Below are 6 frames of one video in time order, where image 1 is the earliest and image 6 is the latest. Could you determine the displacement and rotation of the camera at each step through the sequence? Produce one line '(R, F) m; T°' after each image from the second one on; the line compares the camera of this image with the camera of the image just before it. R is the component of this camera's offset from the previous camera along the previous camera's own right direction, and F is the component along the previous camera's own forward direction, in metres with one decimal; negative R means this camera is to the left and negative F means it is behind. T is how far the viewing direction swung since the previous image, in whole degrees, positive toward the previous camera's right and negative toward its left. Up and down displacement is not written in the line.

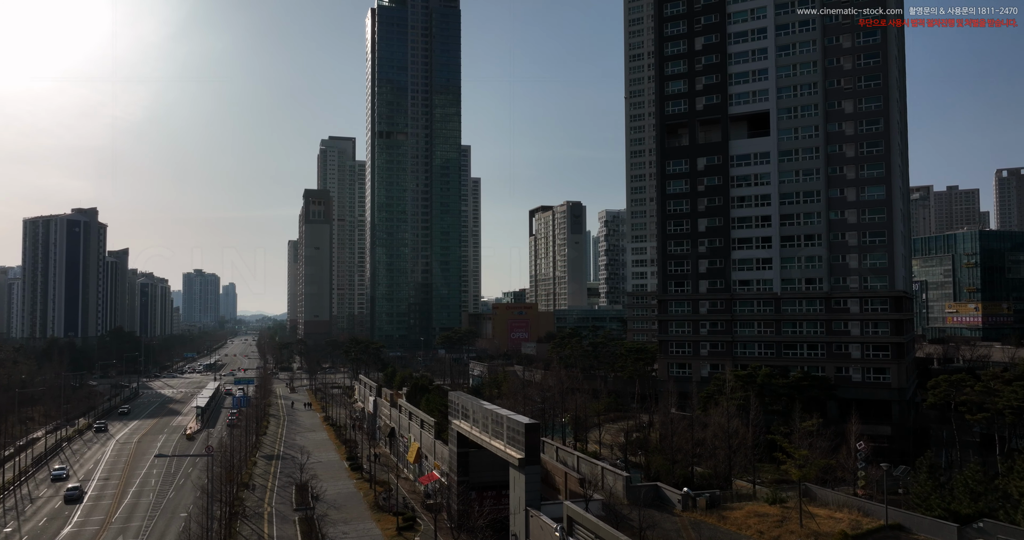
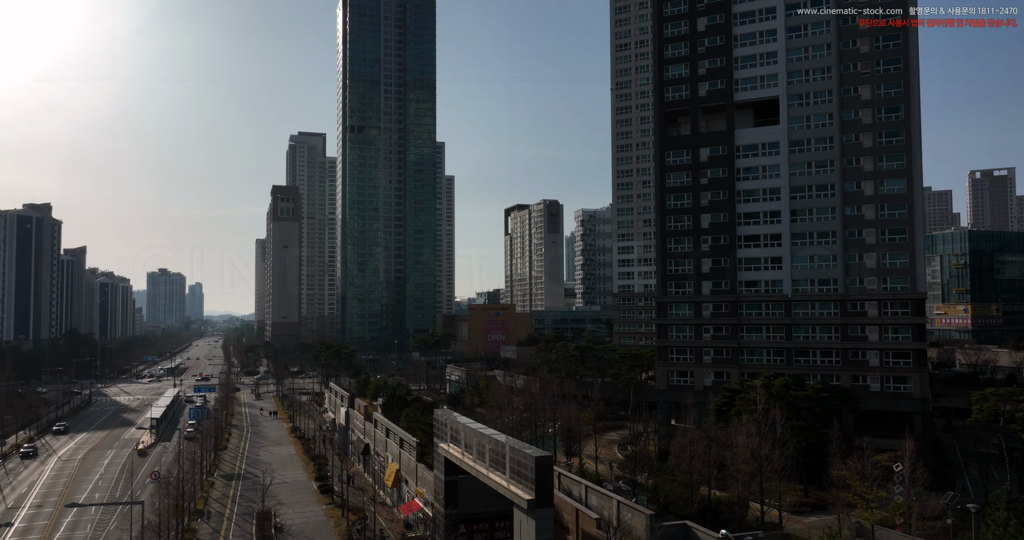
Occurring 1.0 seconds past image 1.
(-1.1, +5.5) m; +2°
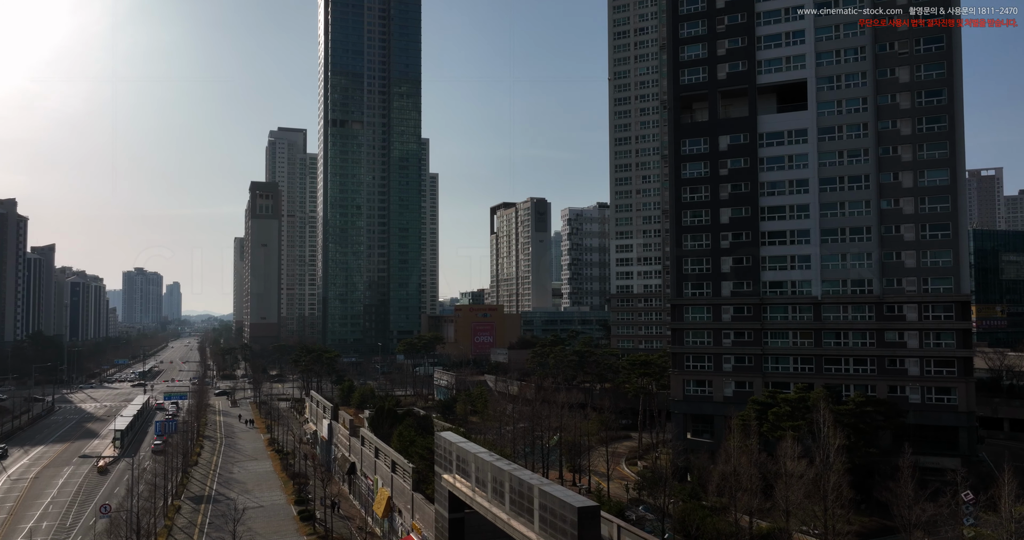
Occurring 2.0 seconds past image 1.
(-1.3, +5.4) m; +1°
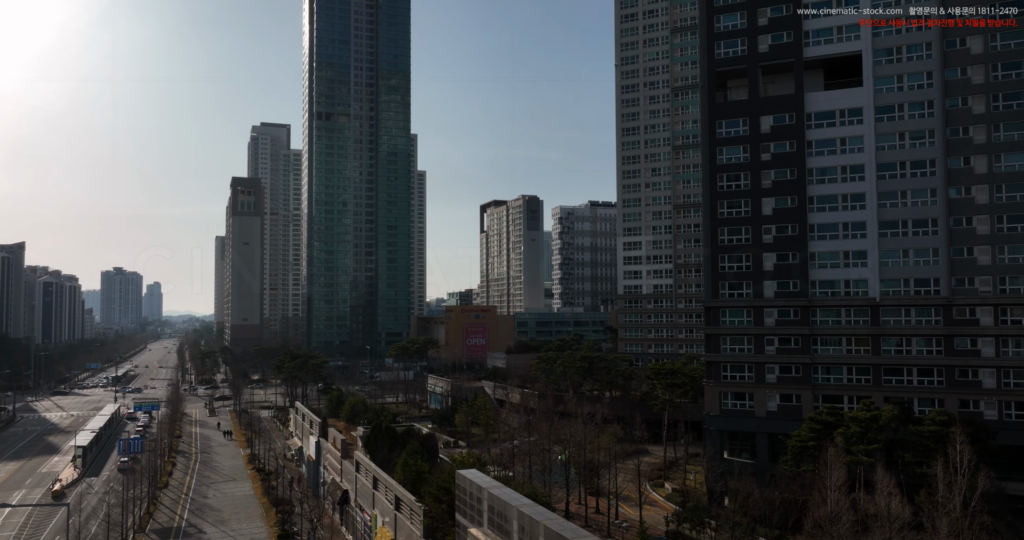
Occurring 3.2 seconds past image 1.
(-1.8, +6.5) m; +1°
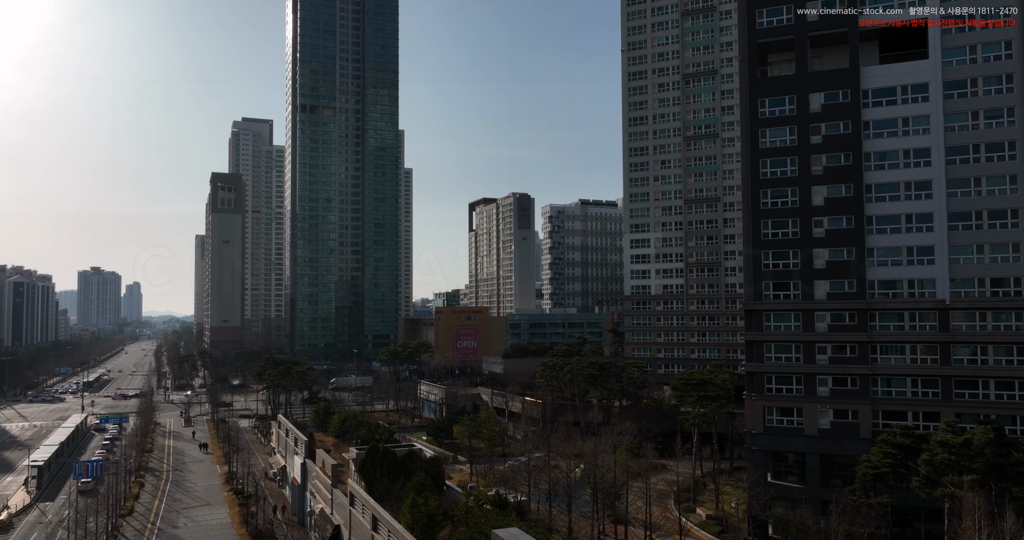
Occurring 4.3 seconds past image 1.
(-1.6, +6.0) m; +1°
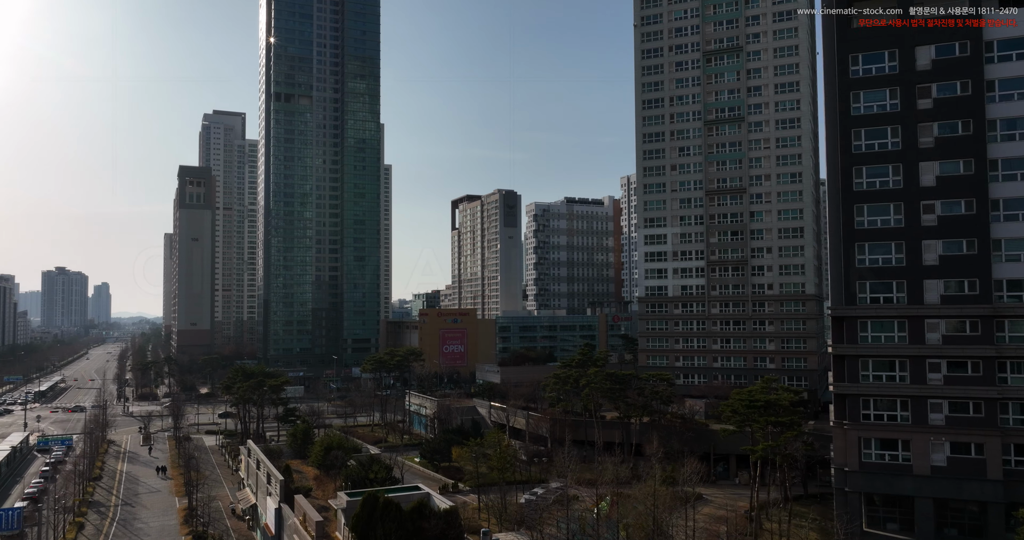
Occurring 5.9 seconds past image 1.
(-2.4, +8.8) m; +2°
